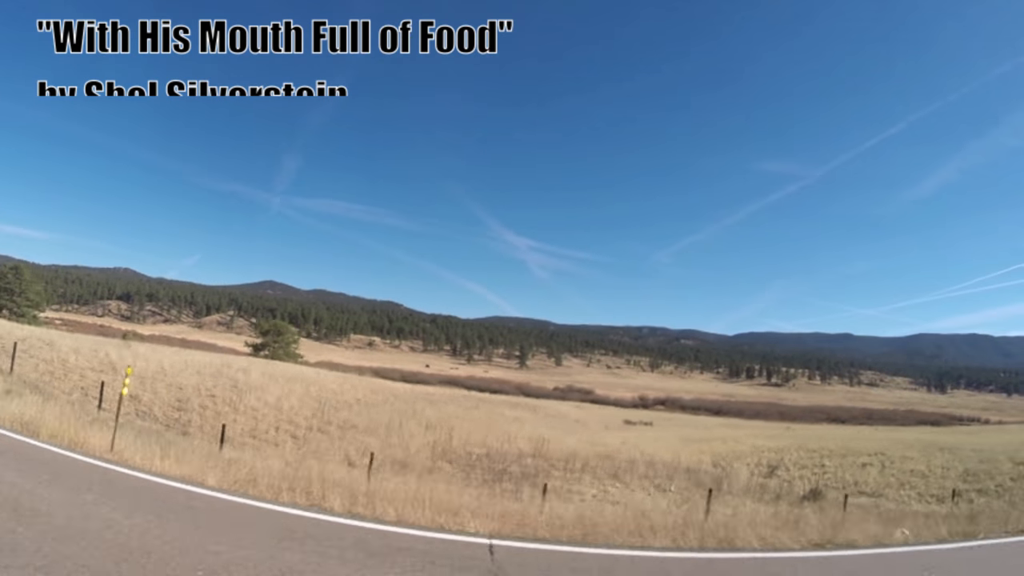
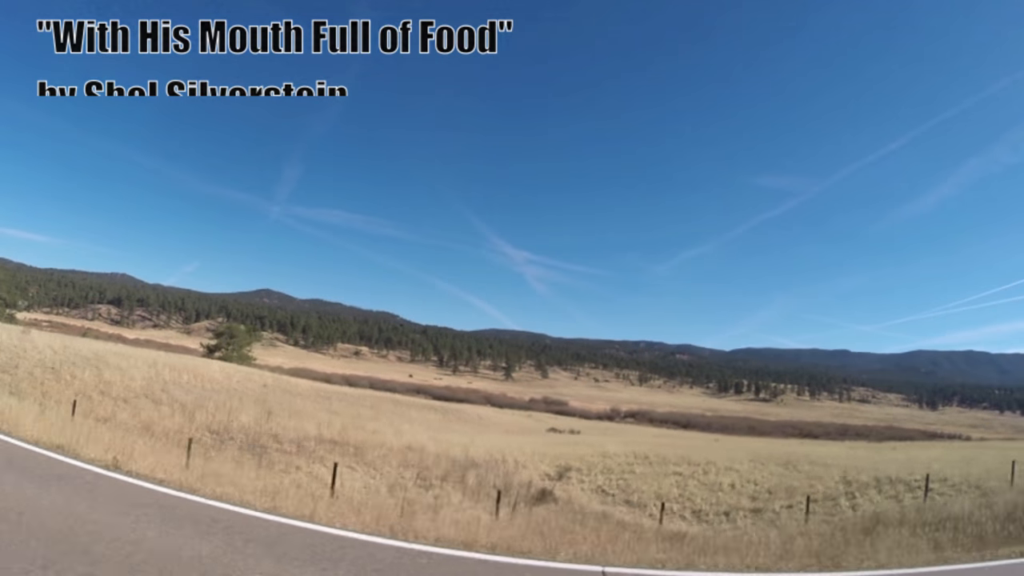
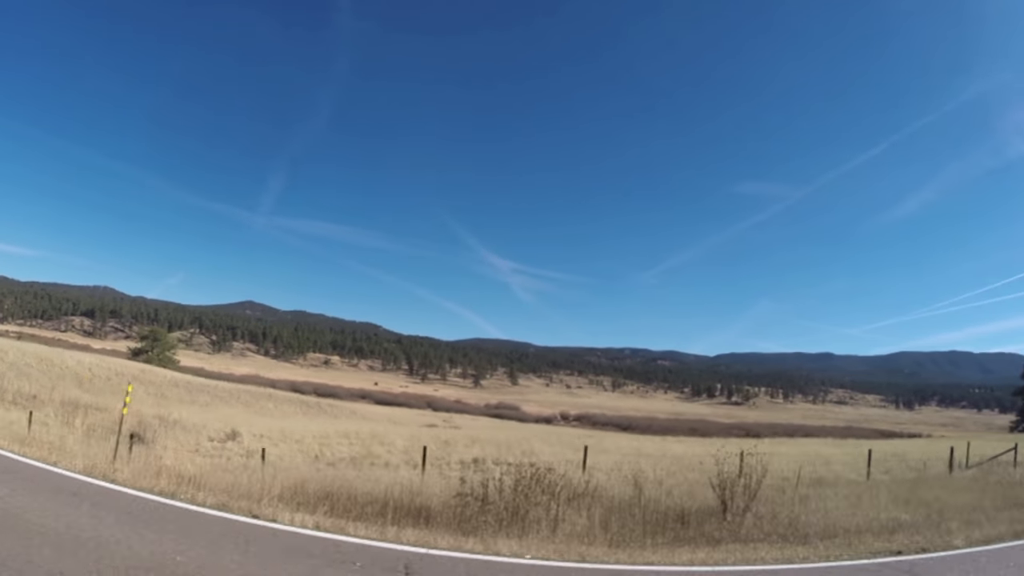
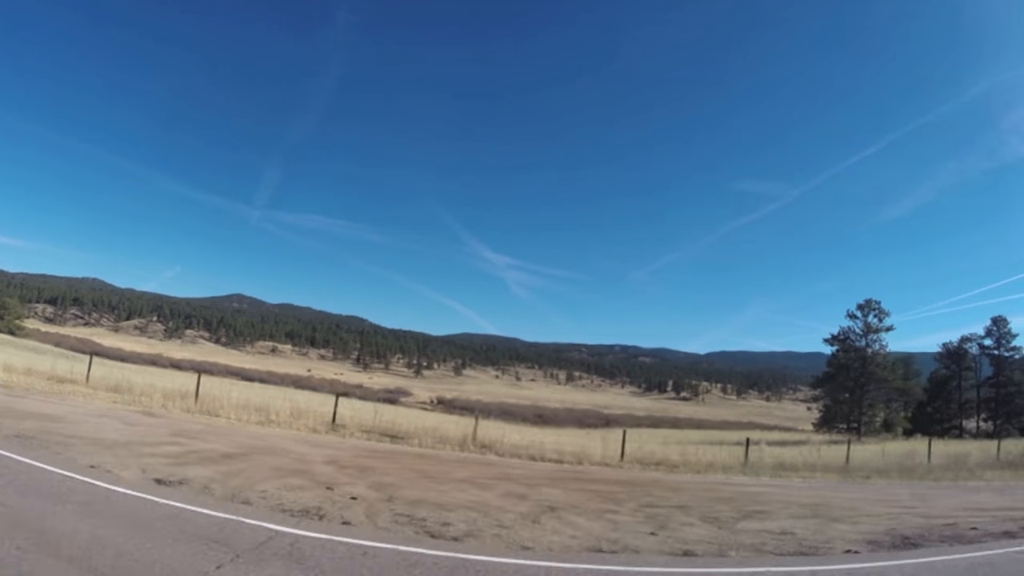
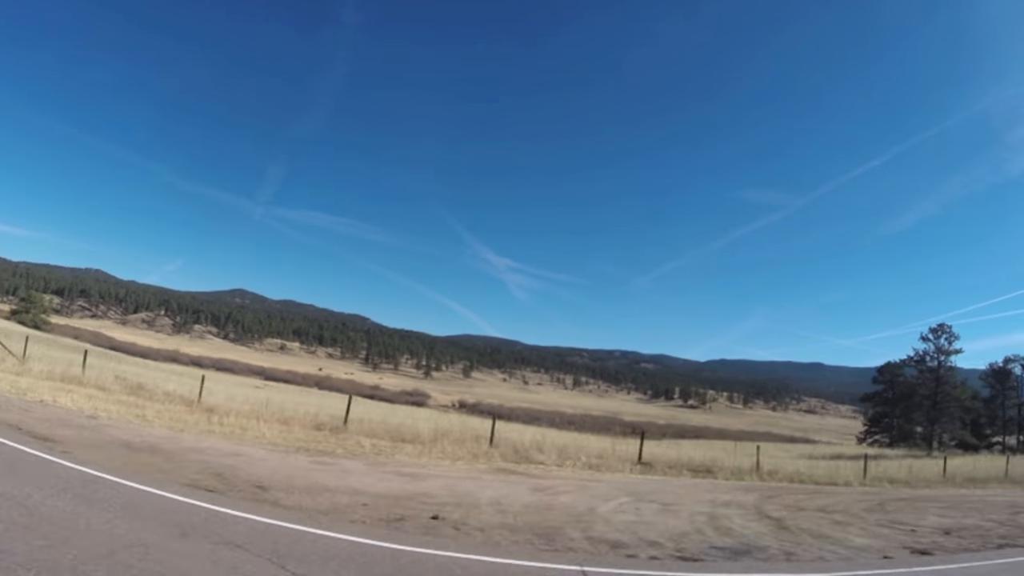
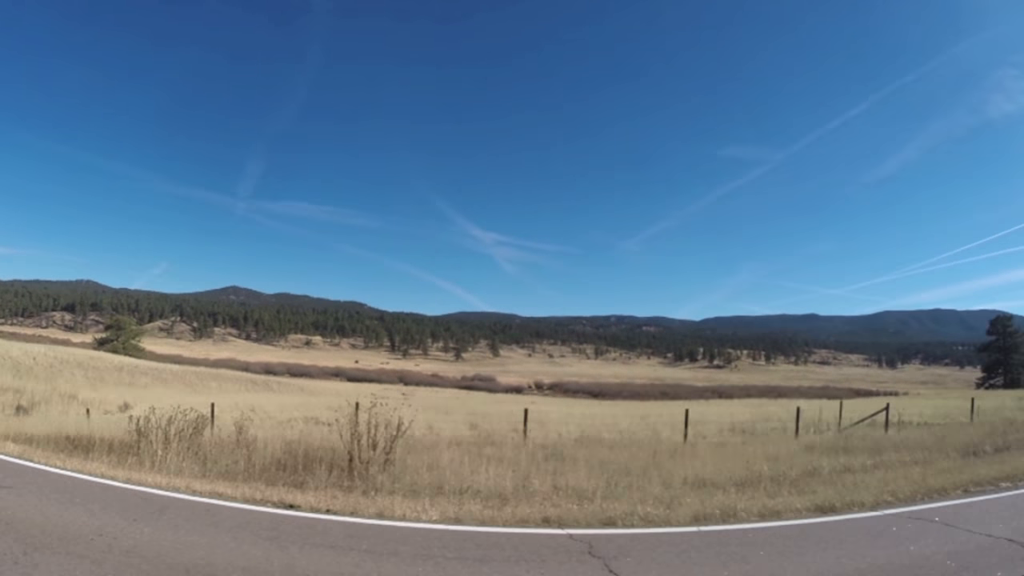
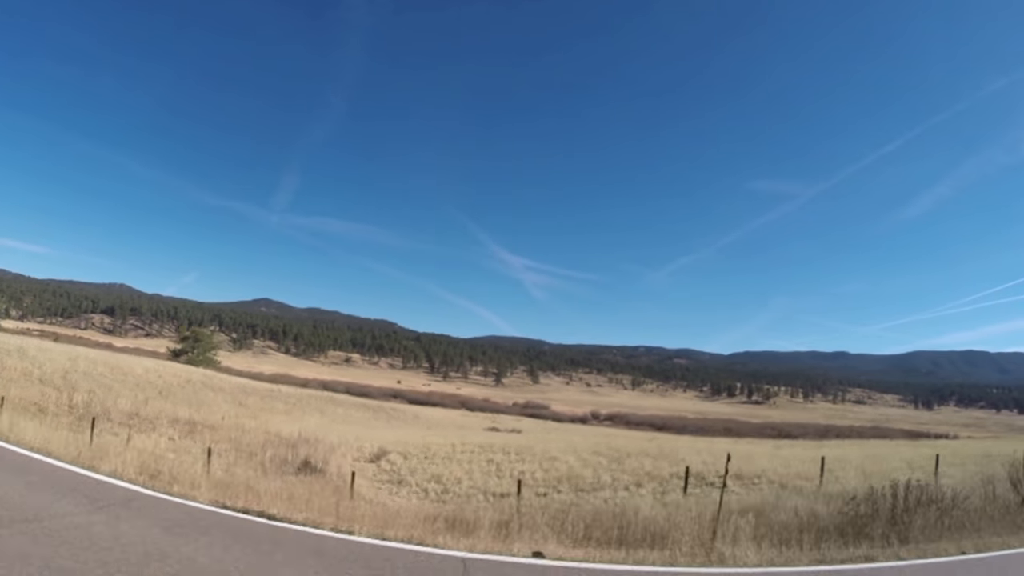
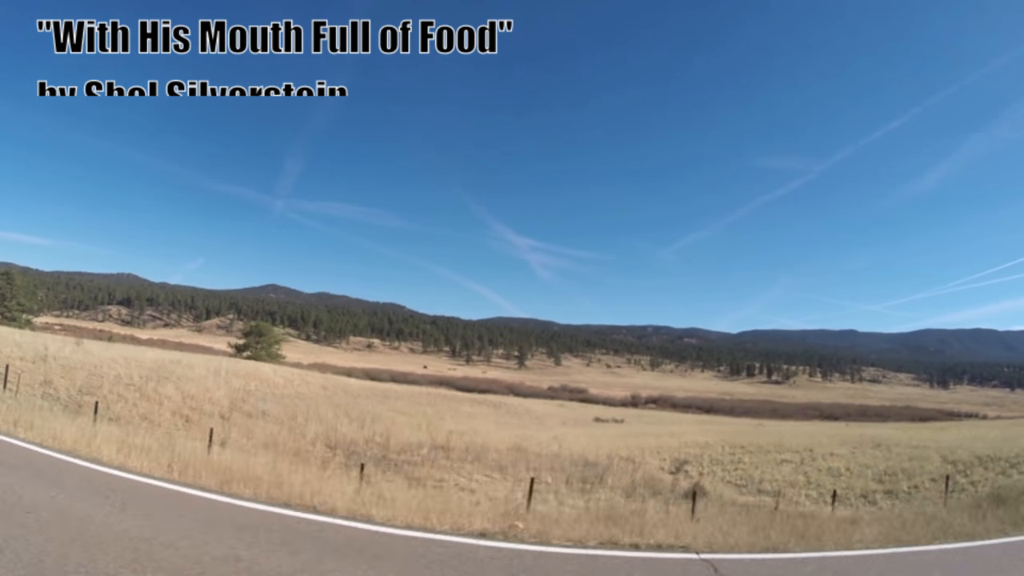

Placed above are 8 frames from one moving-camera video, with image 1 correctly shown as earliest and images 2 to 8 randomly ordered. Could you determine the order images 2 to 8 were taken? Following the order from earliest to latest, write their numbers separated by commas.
8, 2, 7, 3, 6, 5, 4
